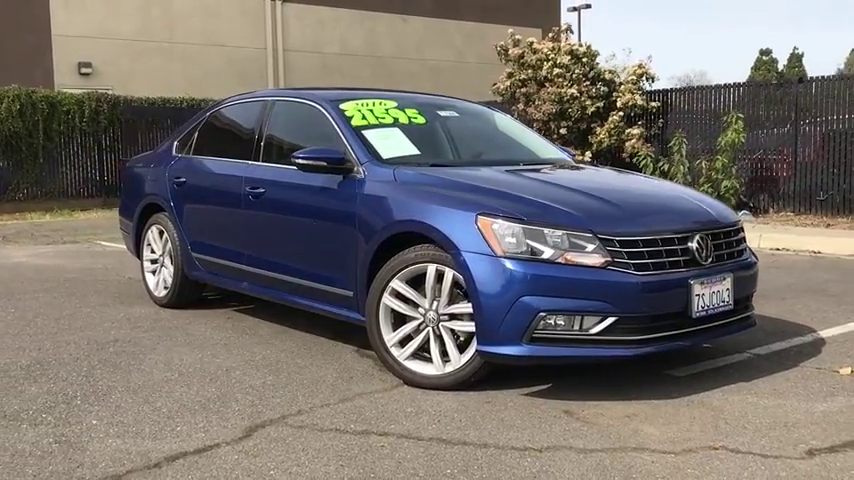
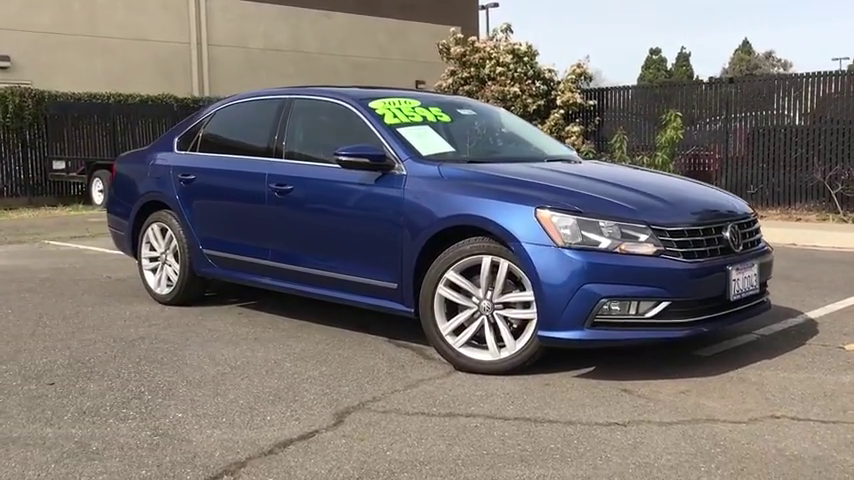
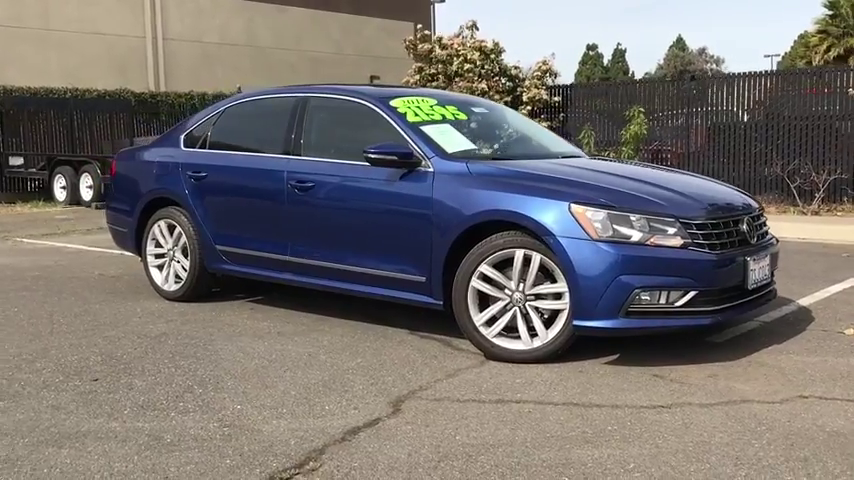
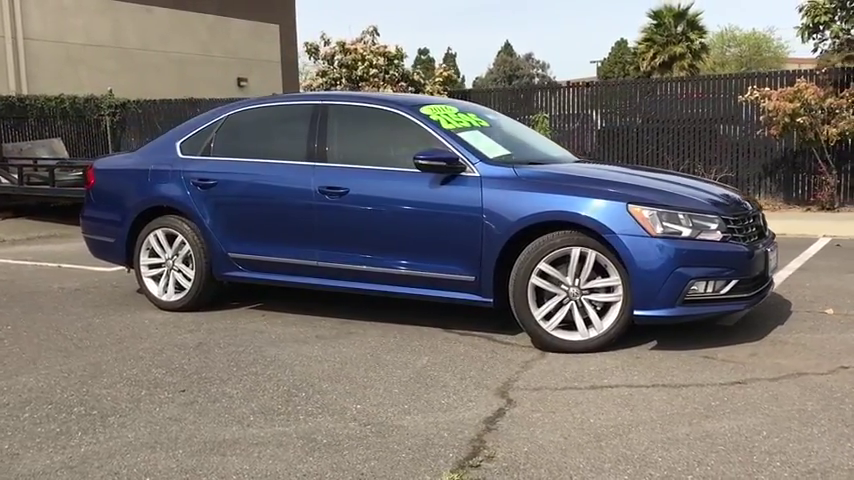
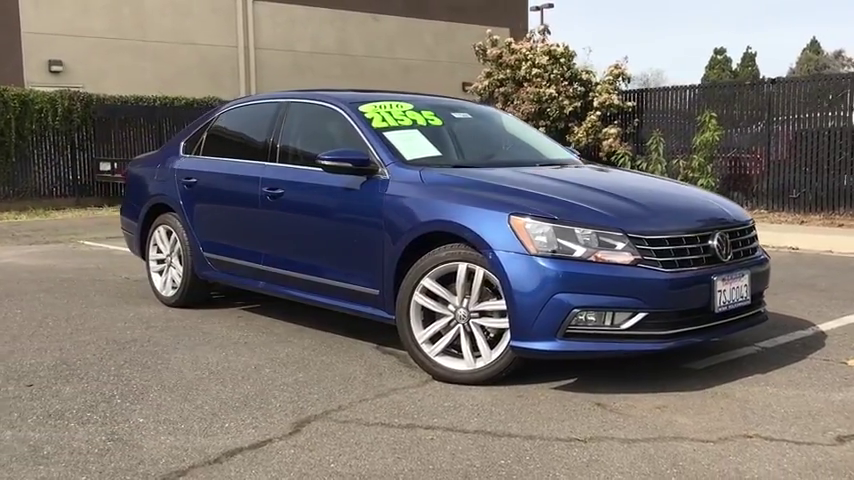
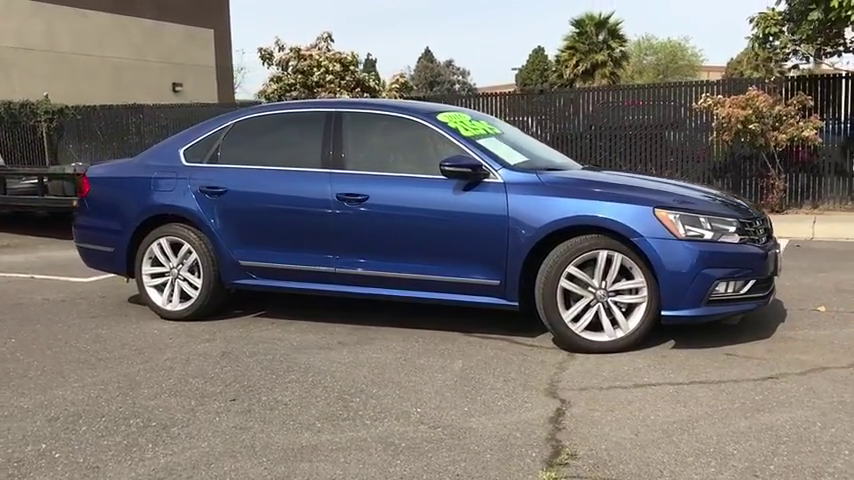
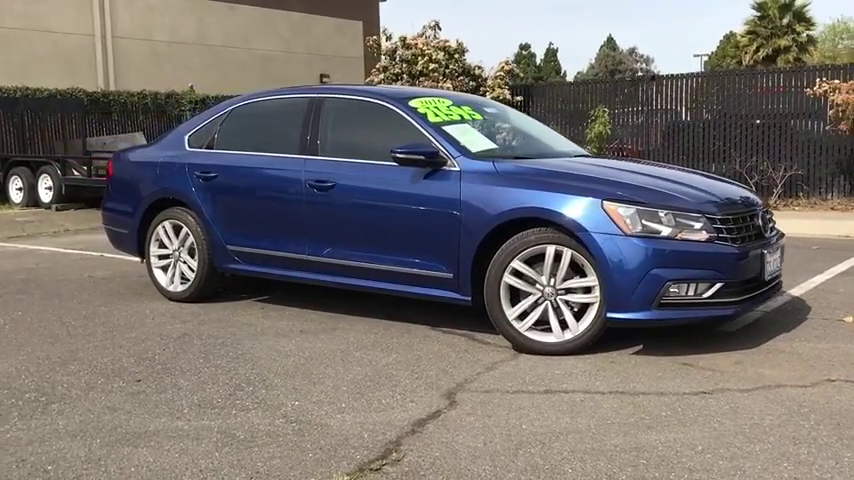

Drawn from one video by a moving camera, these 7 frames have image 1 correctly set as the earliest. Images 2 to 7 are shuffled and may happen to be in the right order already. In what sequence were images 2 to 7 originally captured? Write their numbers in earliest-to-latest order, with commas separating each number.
5, 2, 3, 7, 4, 6
